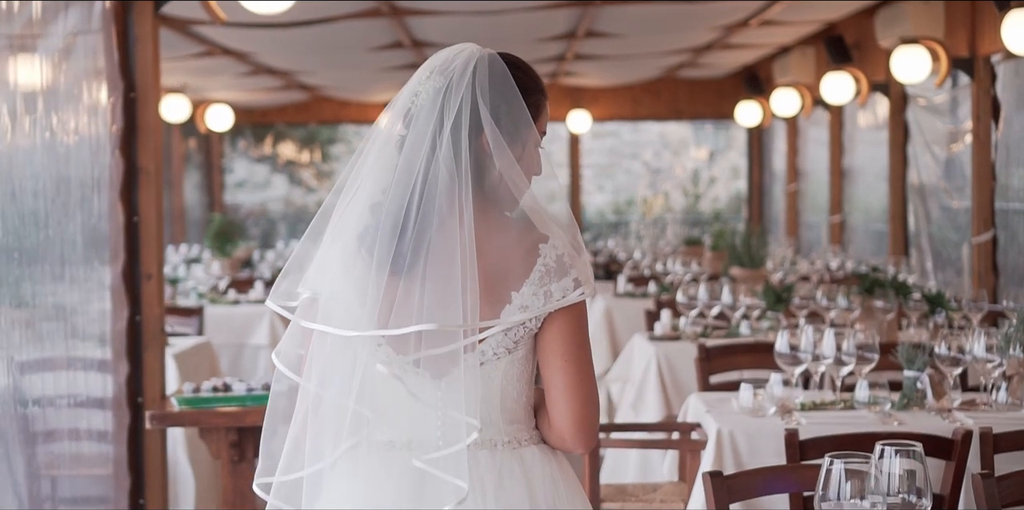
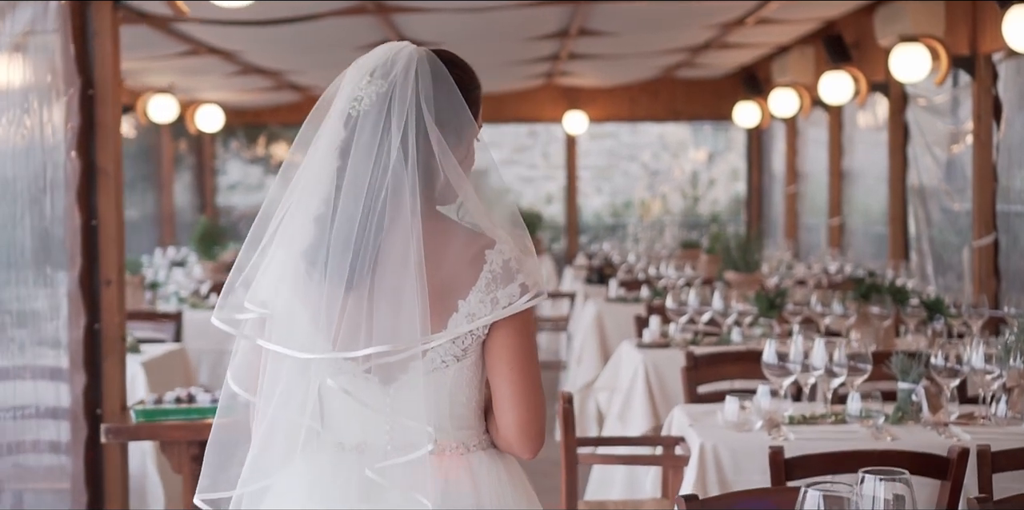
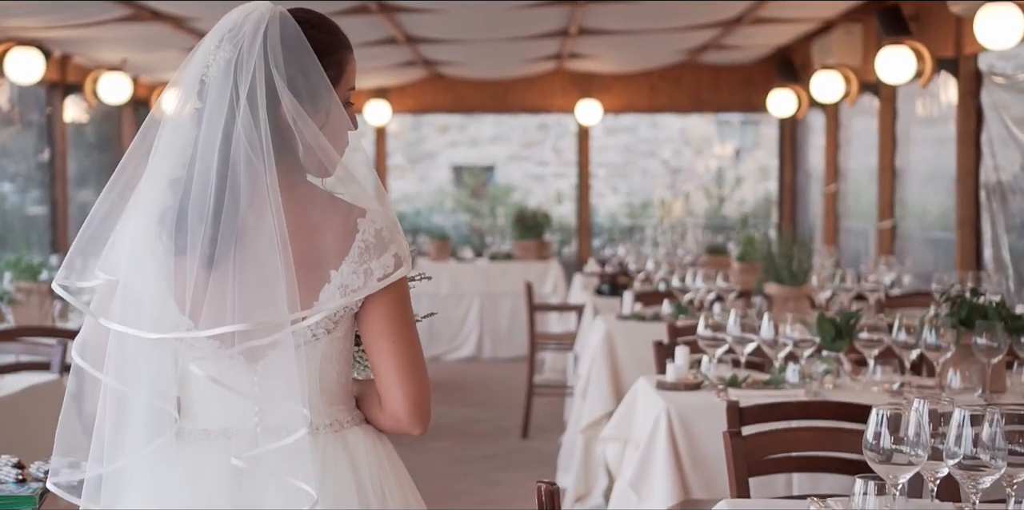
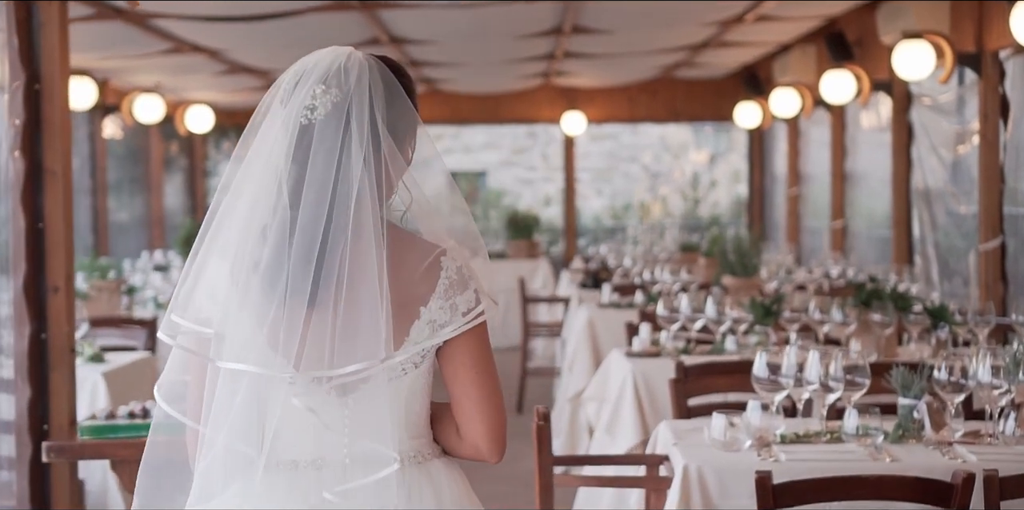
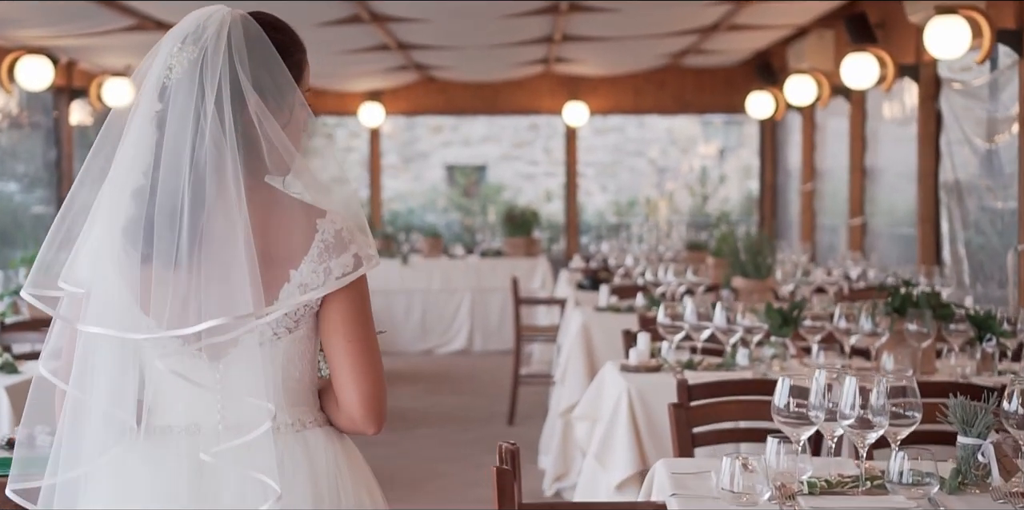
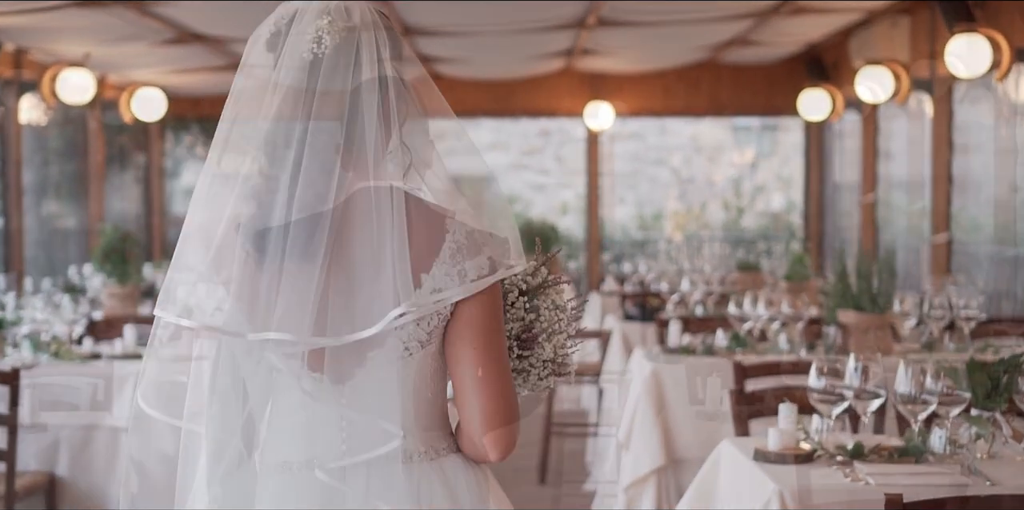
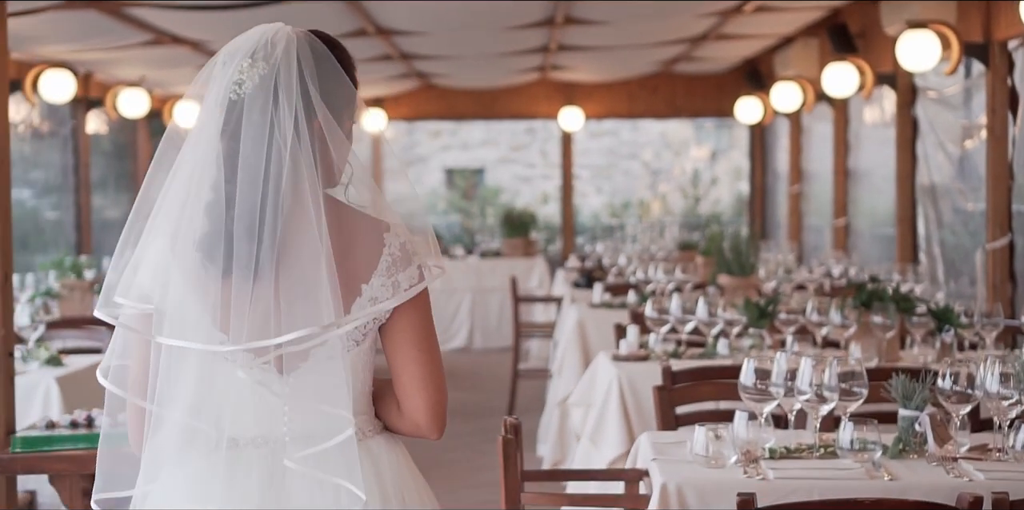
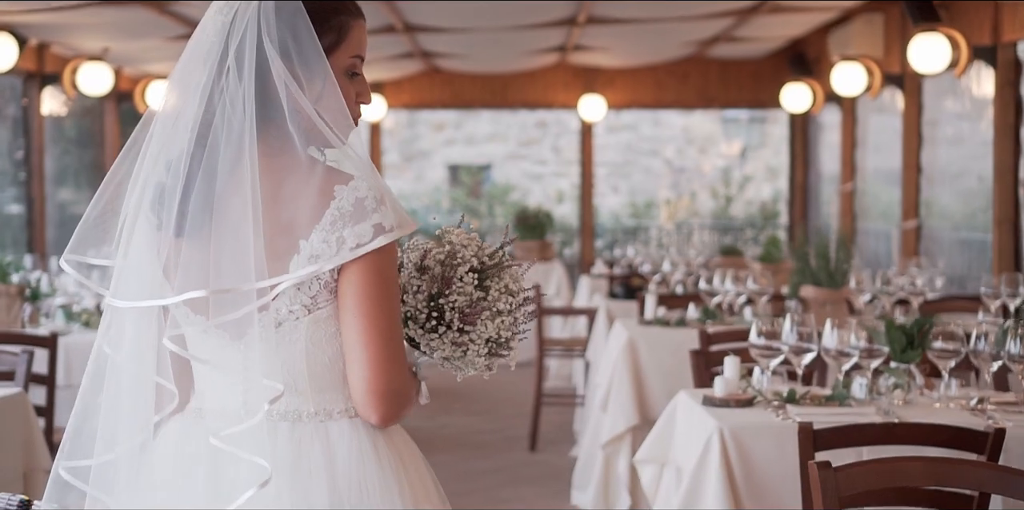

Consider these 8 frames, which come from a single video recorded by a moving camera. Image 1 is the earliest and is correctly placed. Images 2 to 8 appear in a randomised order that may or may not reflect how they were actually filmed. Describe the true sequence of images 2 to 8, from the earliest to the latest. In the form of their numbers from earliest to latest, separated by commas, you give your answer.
2, 4, 7, 5, 3, 8, 6
